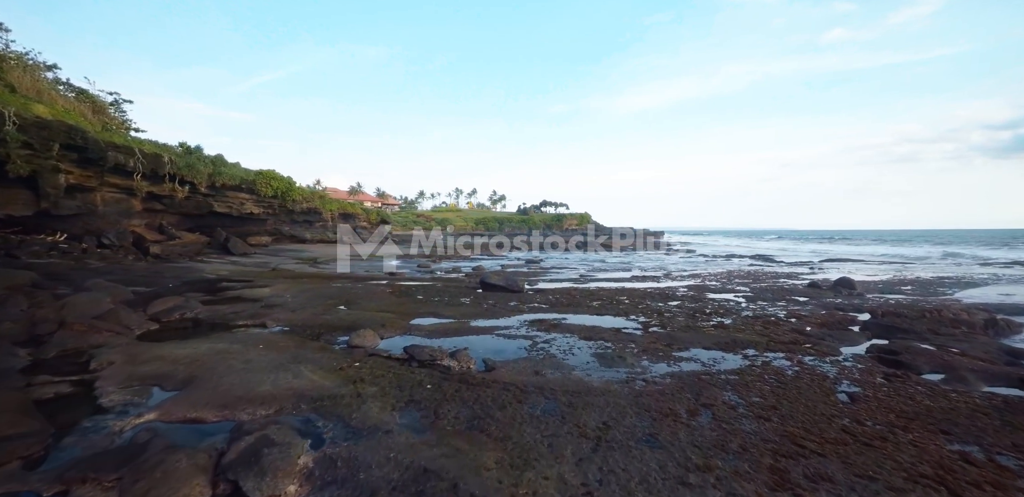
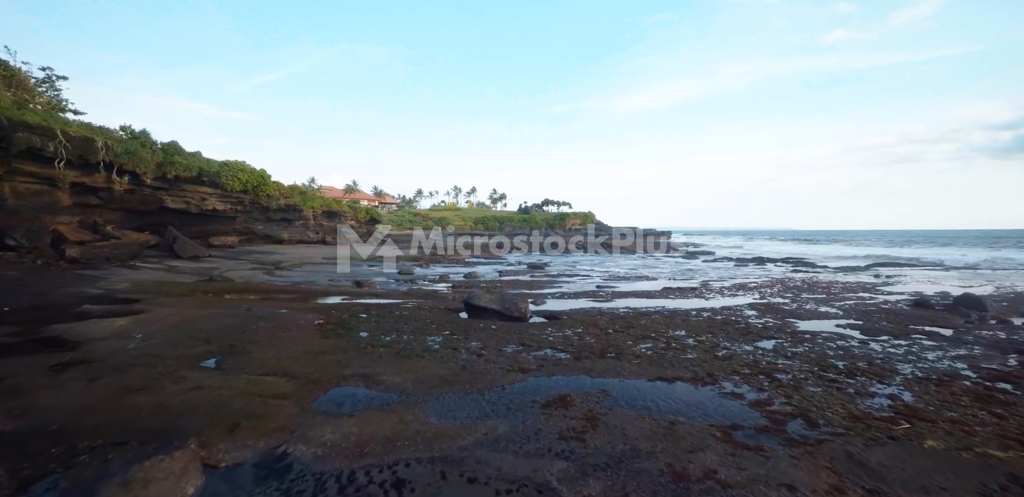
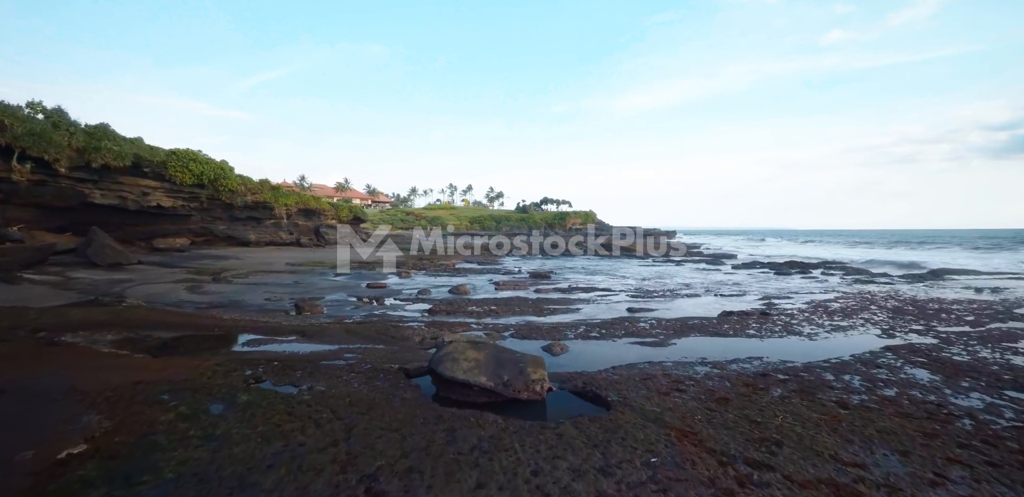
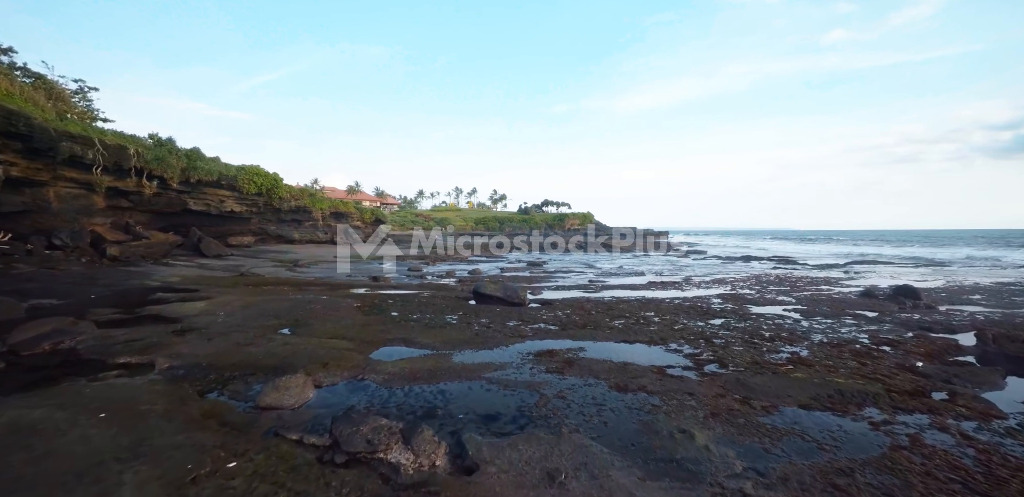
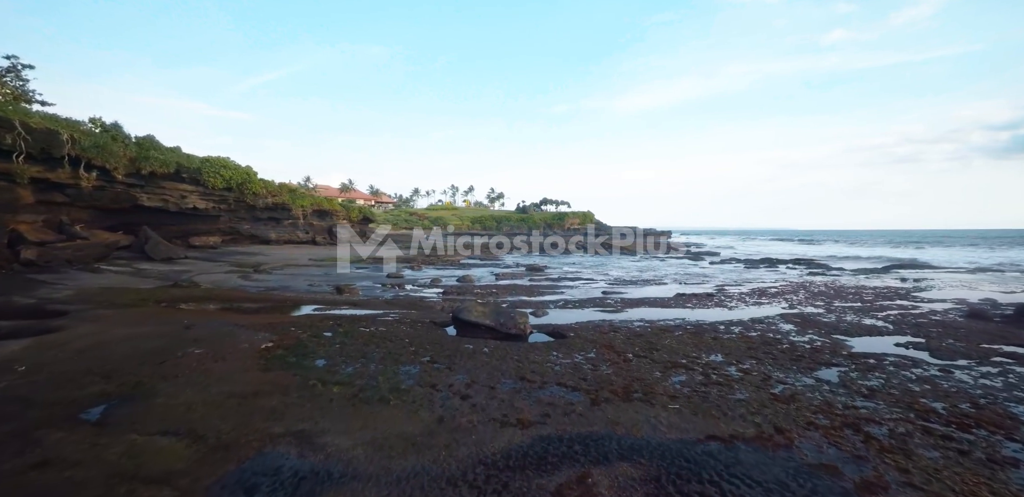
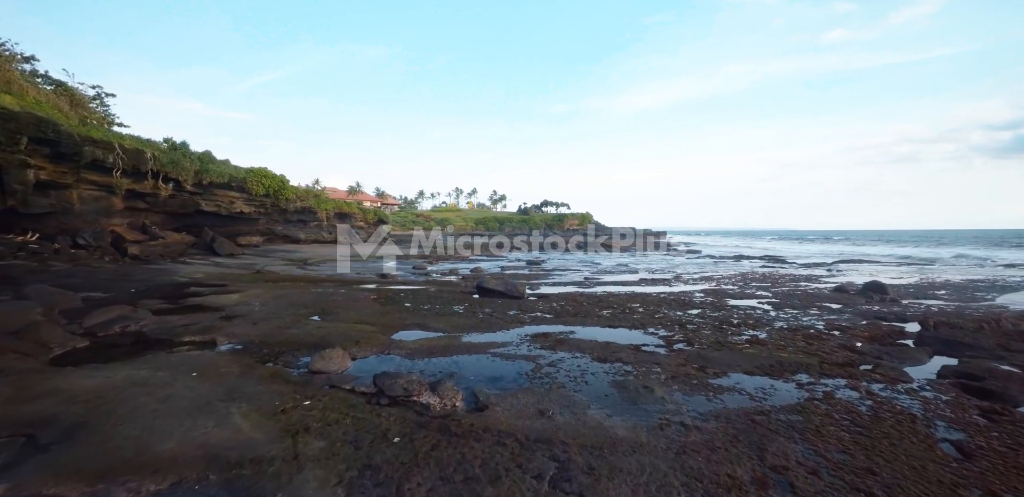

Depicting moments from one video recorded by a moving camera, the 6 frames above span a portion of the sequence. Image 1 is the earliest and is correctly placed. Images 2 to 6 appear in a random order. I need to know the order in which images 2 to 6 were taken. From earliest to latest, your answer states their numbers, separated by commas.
6, 4, 2, 5, 3
